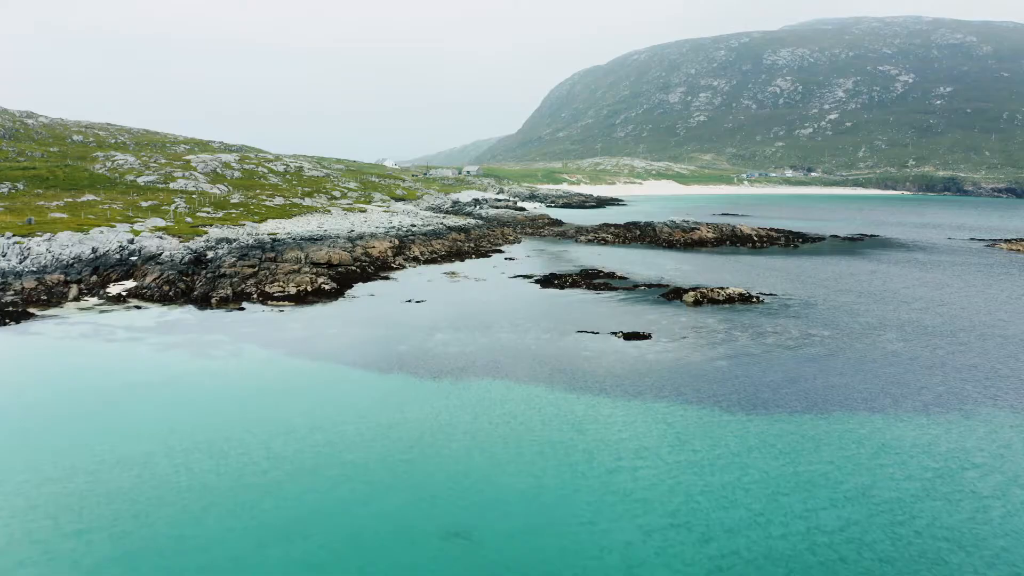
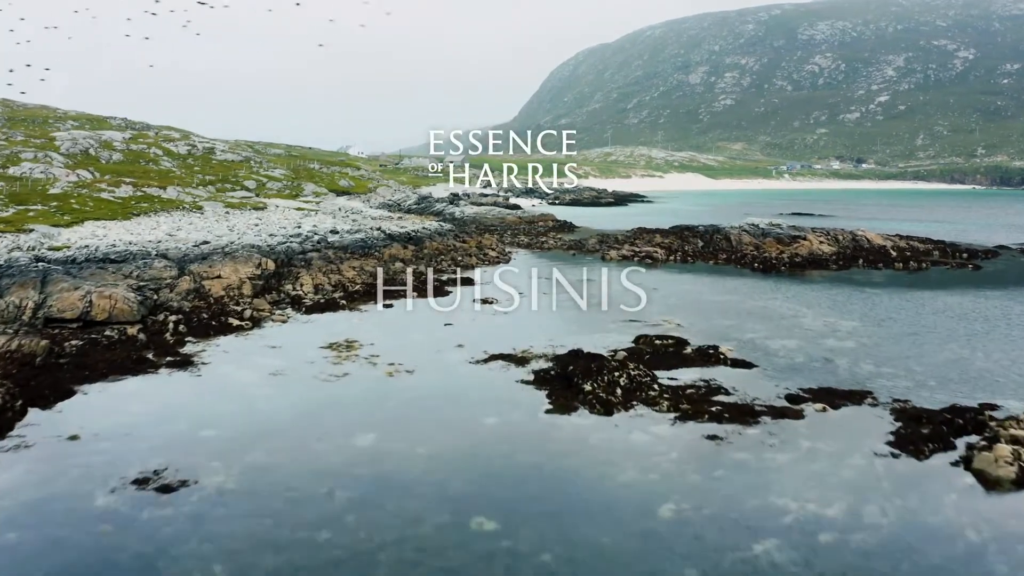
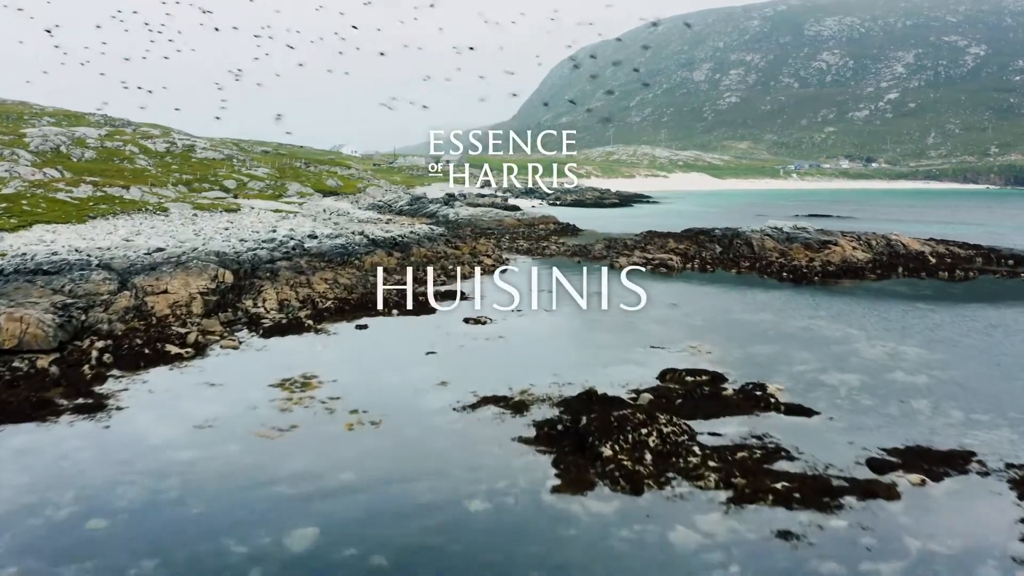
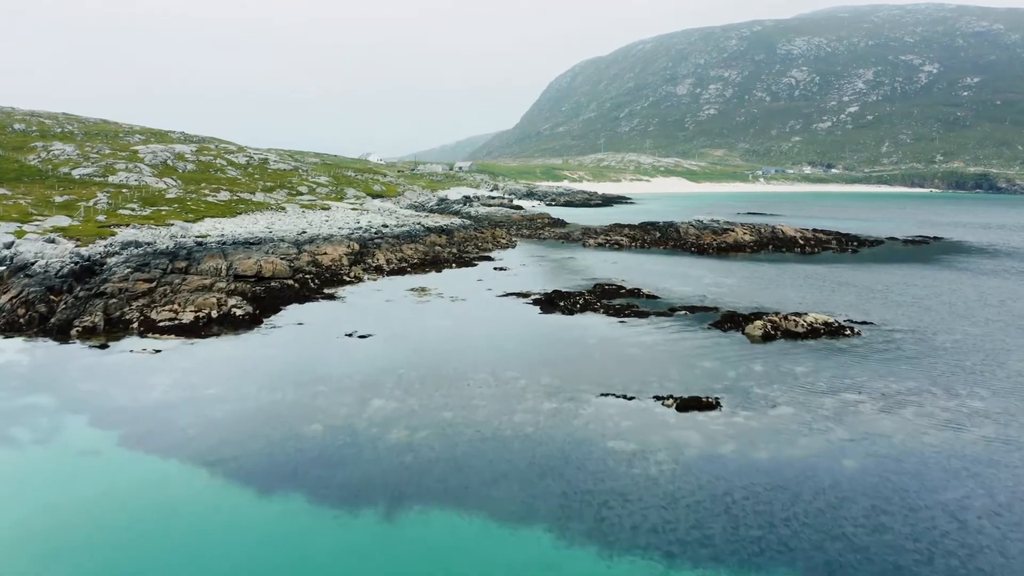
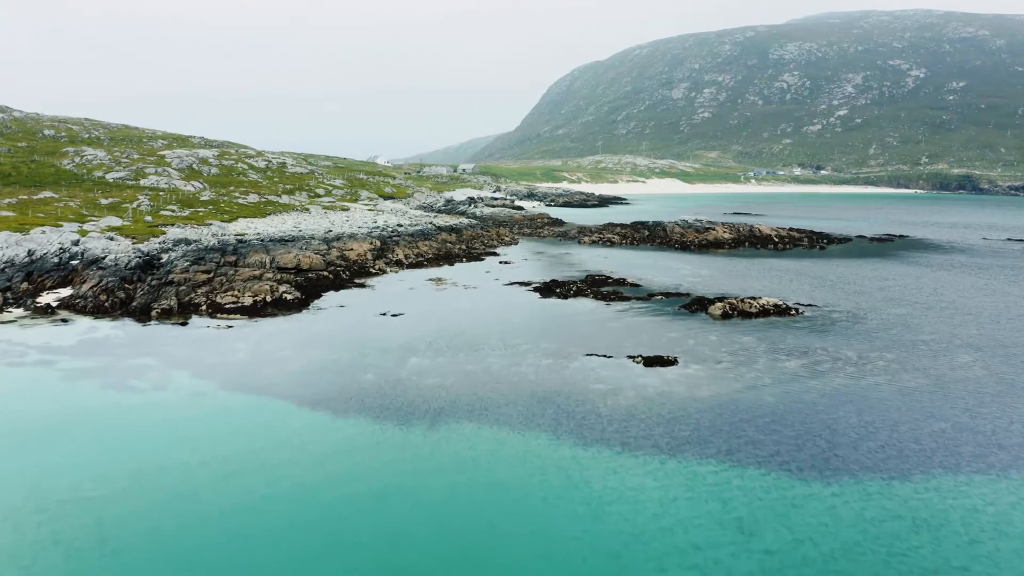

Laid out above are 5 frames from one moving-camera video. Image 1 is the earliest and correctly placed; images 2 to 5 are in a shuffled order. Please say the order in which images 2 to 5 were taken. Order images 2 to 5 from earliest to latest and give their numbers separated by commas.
5, 4, 2, 3
